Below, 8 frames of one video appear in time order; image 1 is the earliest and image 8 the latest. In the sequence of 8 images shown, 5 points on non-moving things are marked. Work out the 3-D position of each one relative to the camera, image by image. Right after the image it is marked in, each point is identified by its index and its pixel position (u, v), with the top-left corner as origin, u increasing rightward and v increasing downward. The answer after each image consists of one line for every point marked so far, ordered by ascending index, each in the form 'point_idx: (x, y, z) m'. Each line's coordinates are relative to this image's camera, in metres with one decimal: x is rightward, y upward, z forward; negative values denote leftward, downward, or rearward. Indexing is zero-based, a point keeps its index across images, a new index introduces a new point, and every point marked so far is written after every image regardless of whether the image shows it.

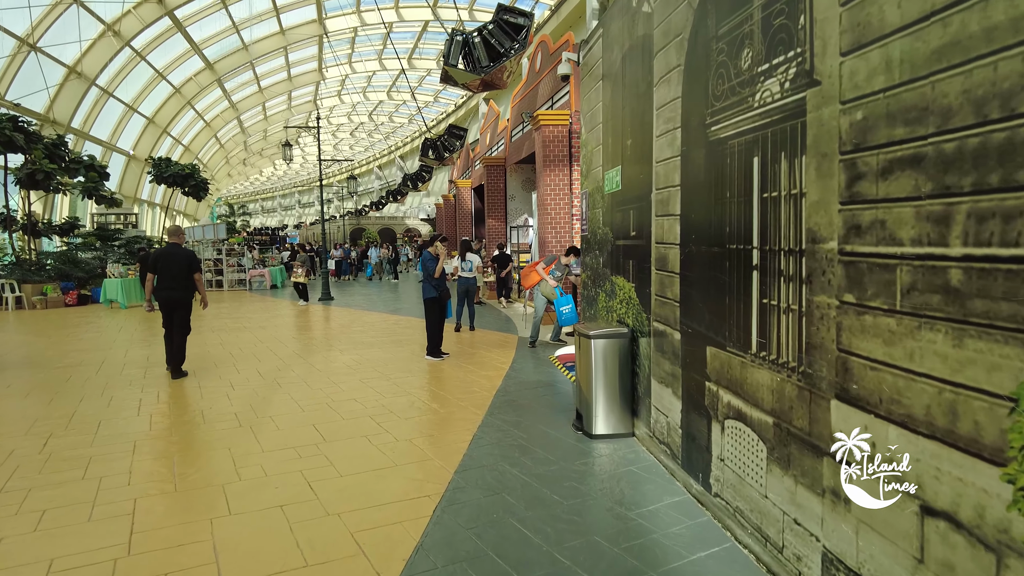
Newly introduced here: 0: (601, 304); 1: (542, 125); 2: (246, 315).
0: (+0.7, -0.1, +5.2) m
1: (+0.5, +2.6, +10.5) m
2: (-5.4, -0.6, +13.5) m
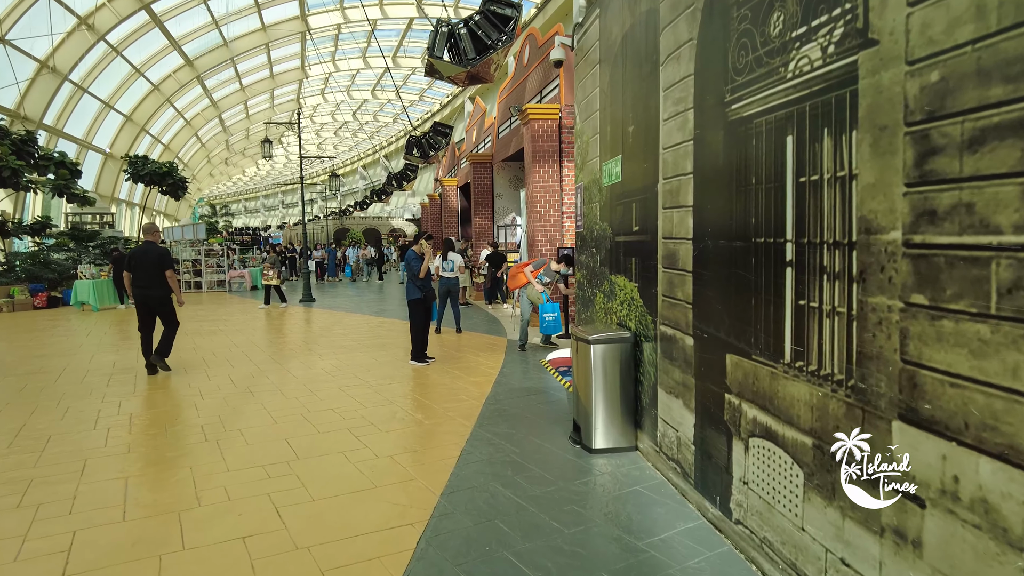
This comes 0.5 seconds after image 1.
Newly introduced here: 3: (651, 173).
0: (+0.6, -0.1, +4.8) m
1: (+0.3, +2.6, +10.1) m
2: (-5.6, -0.6, +13.0) m
3: (+0.8, +0.6, +3.8) m
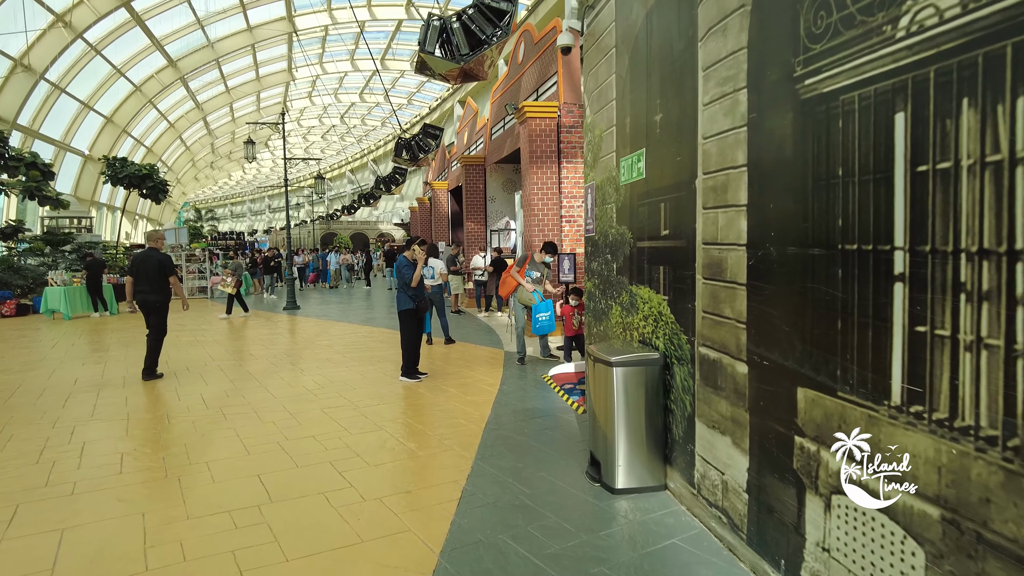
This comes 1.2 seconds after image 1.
0: (+0.7, -0.2, +4.3) m
1: (+0.2, +2.4, +9.6) m
2: (-5.7, -0.7, +12.4) m
3: (+0.8, +0.6, +3.2) m
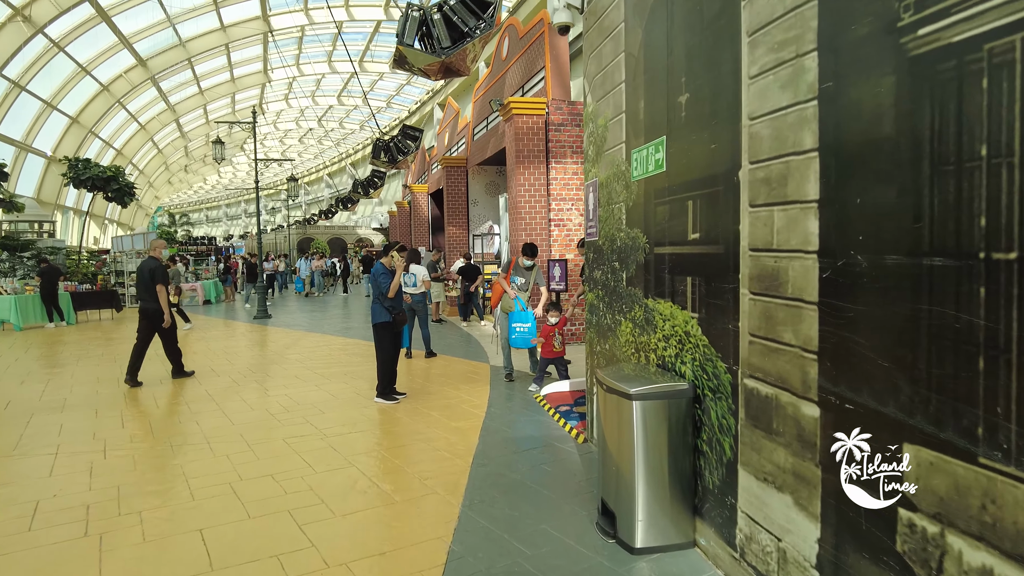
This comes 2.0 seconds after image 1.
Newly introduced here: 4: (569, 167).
0: (+0.6, -0.3, +3.7) m
1: (0.0, +2.3, +9.0) m
2: (-6.0, -0.9, +11.5) m
3: (+0.8, +0.5, +2.6) m
4: (+0.8, +1.7, +9.1) m
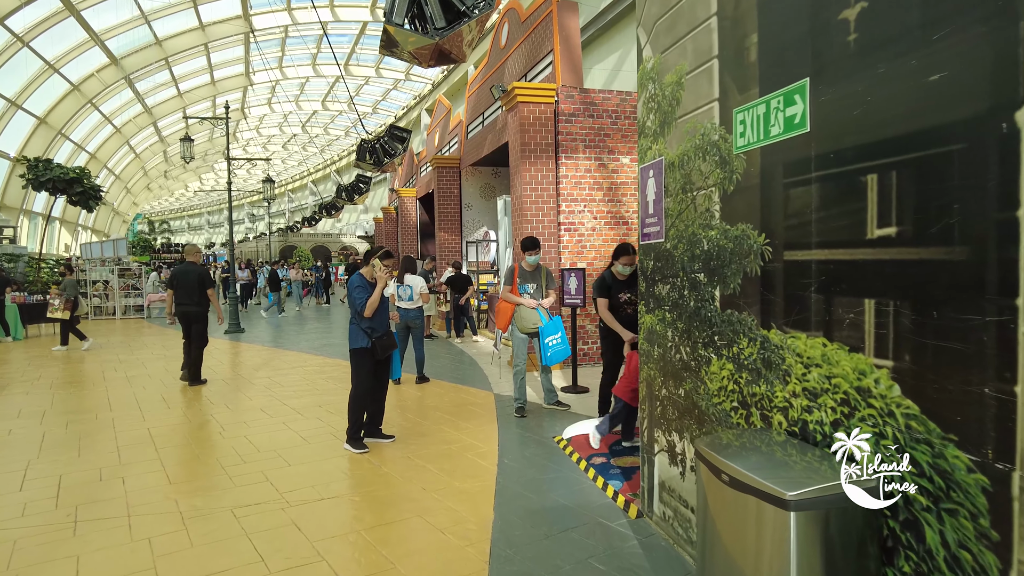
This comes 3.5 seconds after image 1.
0: (+0.8, -0.4, +2.5) m
1: (+0.1, +2.2, +7.8) m
2: (-6.0, -1.1, +10.2) m
3: (+1.0, +0.4, +1.5) m
4: (+0.8, +1.5, +8.0) m
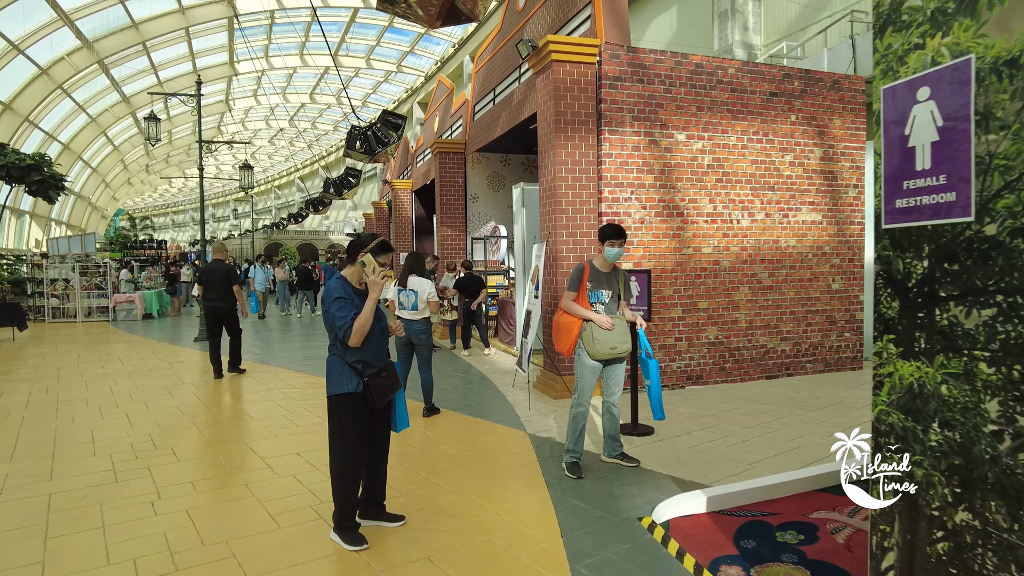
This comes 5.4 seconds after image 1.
0: (+1.2, -0.4, +1.0) m
1: (+0.4, +2.1, +6.3) m
2: (-5.7, -1.1, +8.6) m
3: (+1.4, +0.4, -0.1) m
4: (+1.1, +1.4, +6.4) m
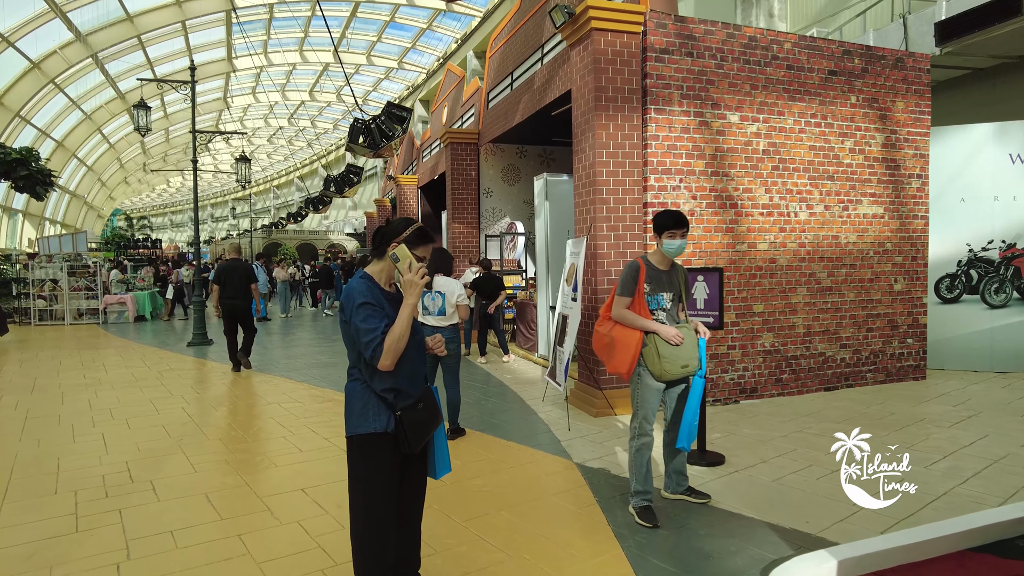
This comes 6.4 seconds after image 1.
0: (+1.4, -0.4, +0.2) m
1: (+0.6, +2.1, +5.5) m
2: (-5.5, -1.1, +7.8) m
3: (+1.7, +0.4, -0.8) m
4: (+1.4, +1.4, +5.7) m
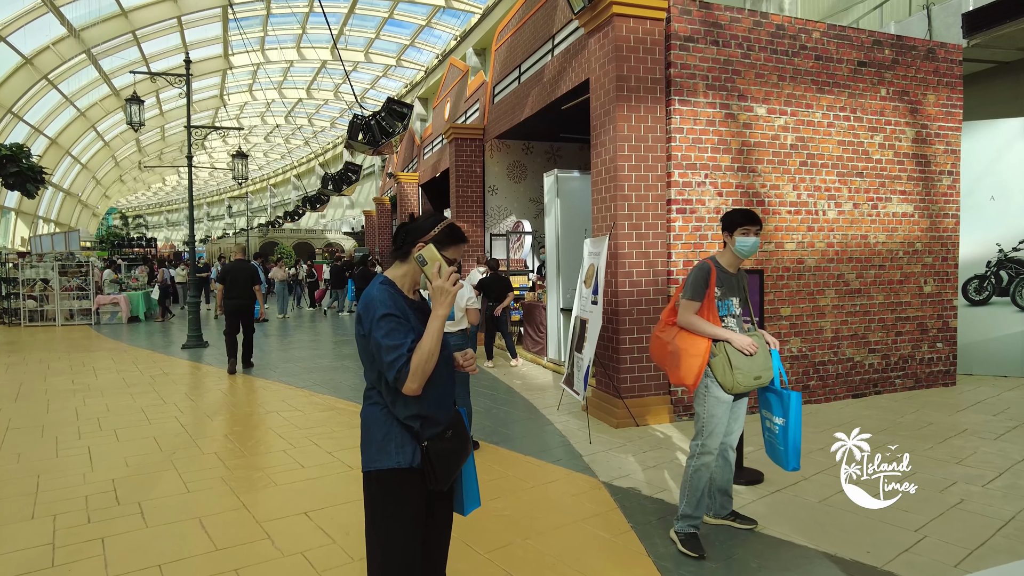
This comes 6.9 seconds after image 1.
0: (+1.6, -0.5, -0.1) m
1: (+0.8, +2.1, +5.2) m
2: (-5.4, -1.1, +7.4) m
3: (+1.8, +0.3, -1.2) m
4: (+1.5, +1.4, +5.3) m
